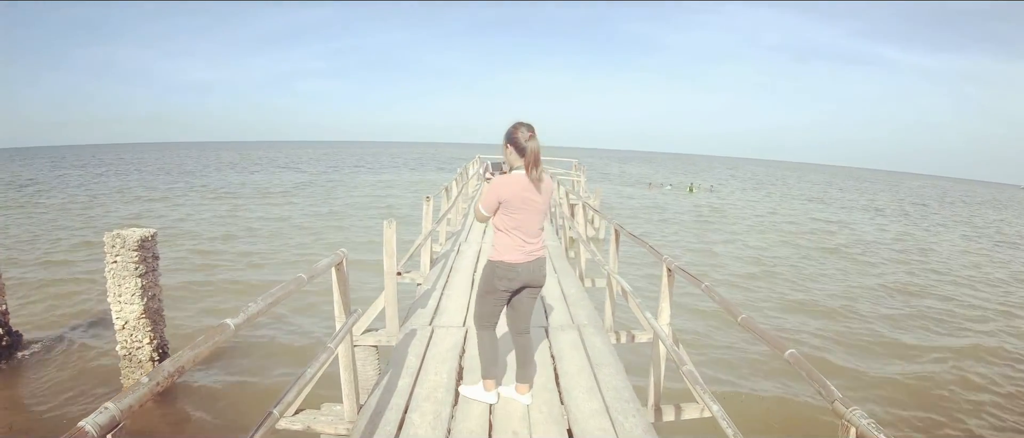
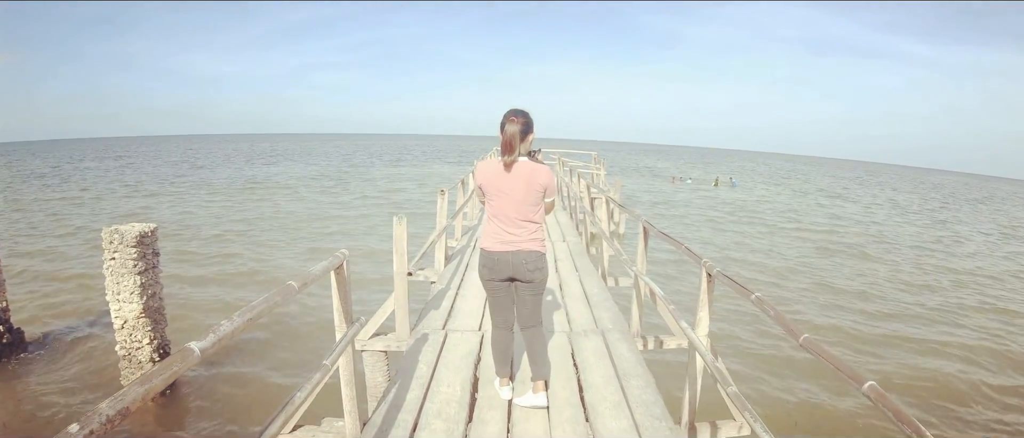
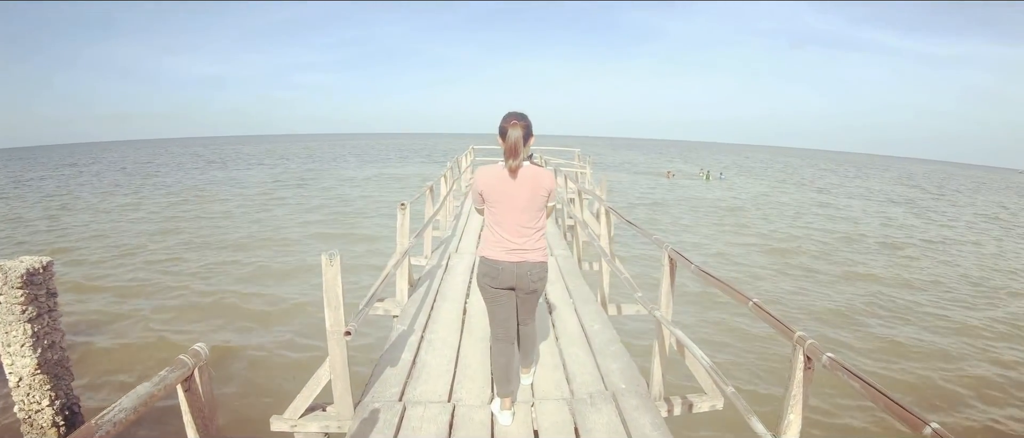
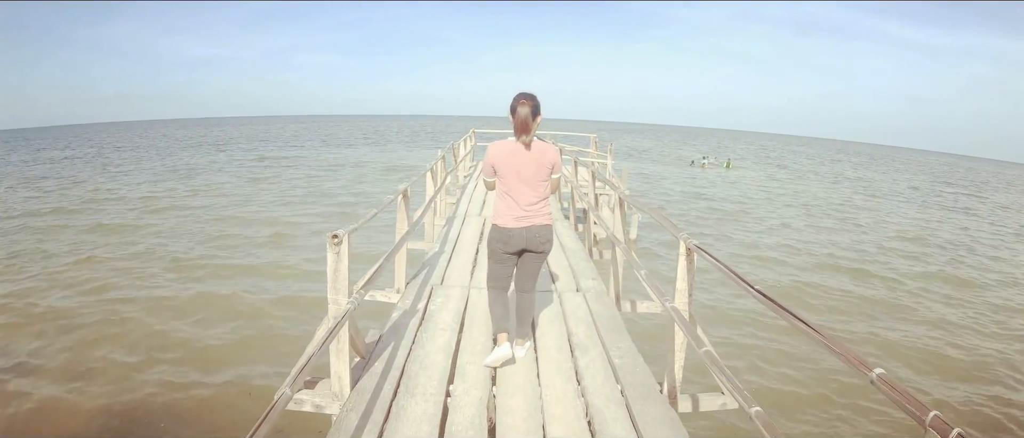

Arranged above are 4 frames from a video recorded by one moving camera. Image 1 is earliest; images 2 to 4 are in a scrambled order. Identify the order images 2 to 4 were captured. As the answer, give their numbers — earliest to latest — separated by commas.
2, 3, 4
